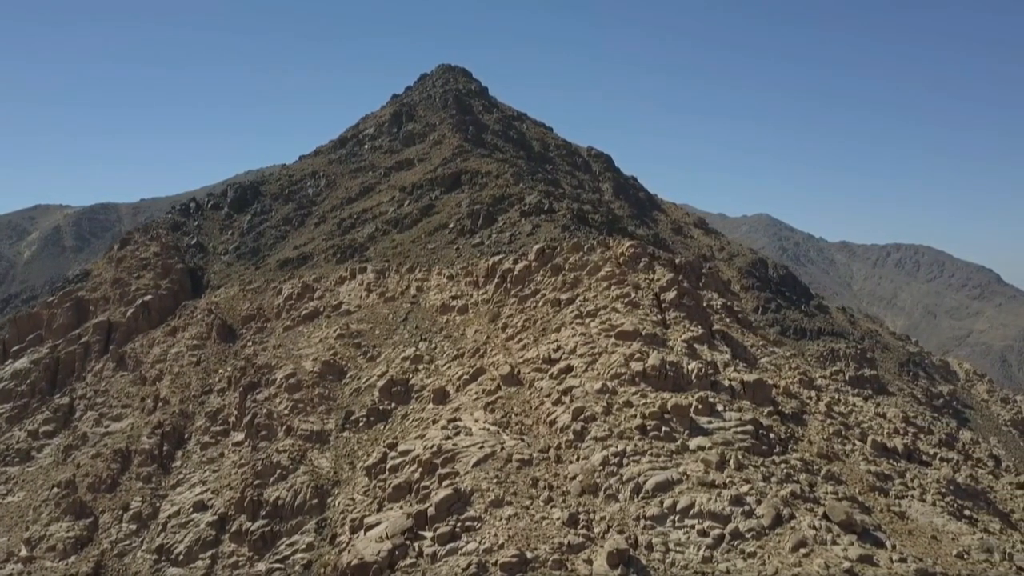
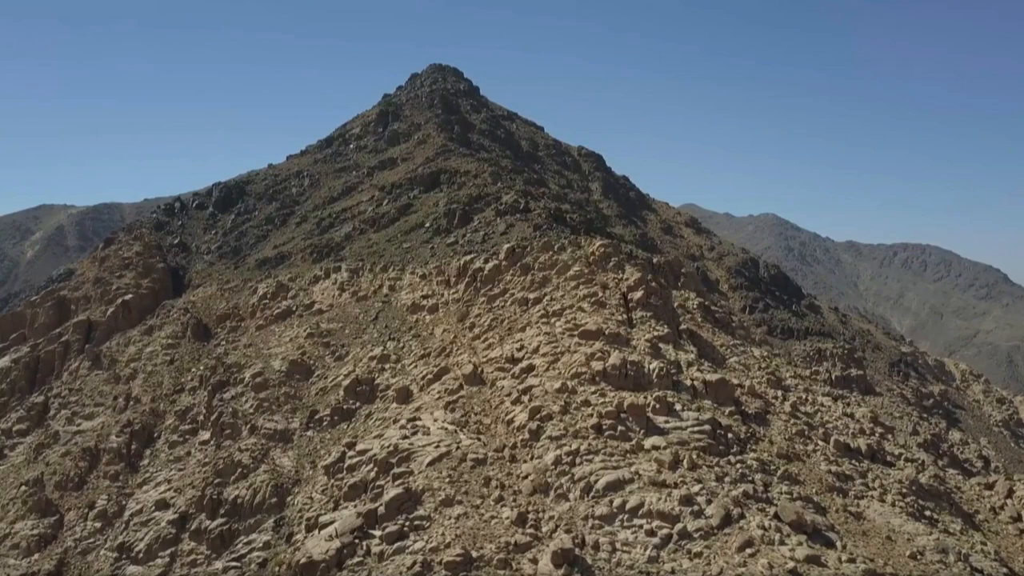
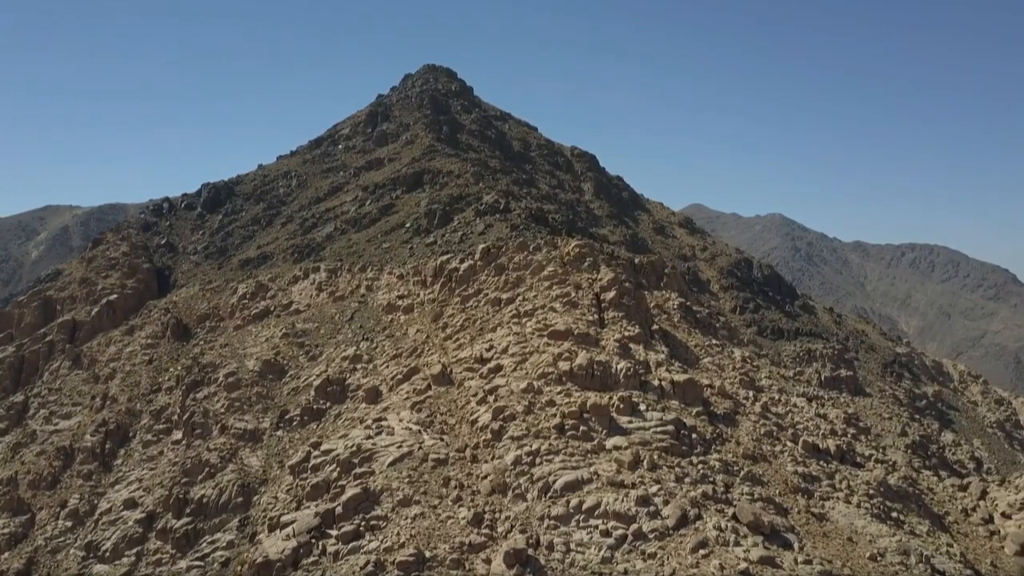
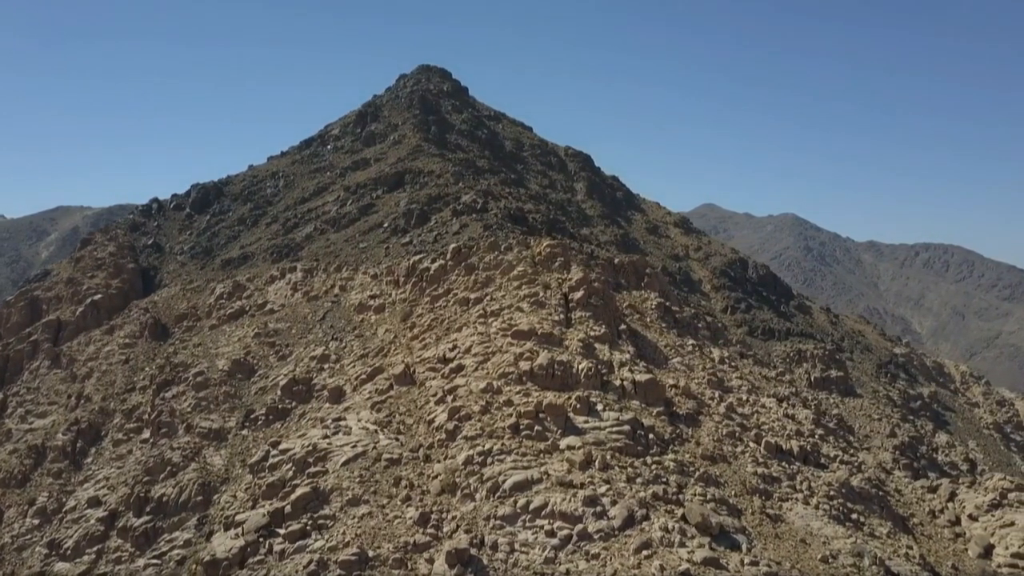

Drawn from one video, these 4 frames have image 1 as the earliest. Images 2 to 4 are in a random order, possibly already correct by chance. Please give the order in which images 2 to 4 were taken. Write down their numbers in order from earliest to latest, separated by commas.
2, 3, 4
